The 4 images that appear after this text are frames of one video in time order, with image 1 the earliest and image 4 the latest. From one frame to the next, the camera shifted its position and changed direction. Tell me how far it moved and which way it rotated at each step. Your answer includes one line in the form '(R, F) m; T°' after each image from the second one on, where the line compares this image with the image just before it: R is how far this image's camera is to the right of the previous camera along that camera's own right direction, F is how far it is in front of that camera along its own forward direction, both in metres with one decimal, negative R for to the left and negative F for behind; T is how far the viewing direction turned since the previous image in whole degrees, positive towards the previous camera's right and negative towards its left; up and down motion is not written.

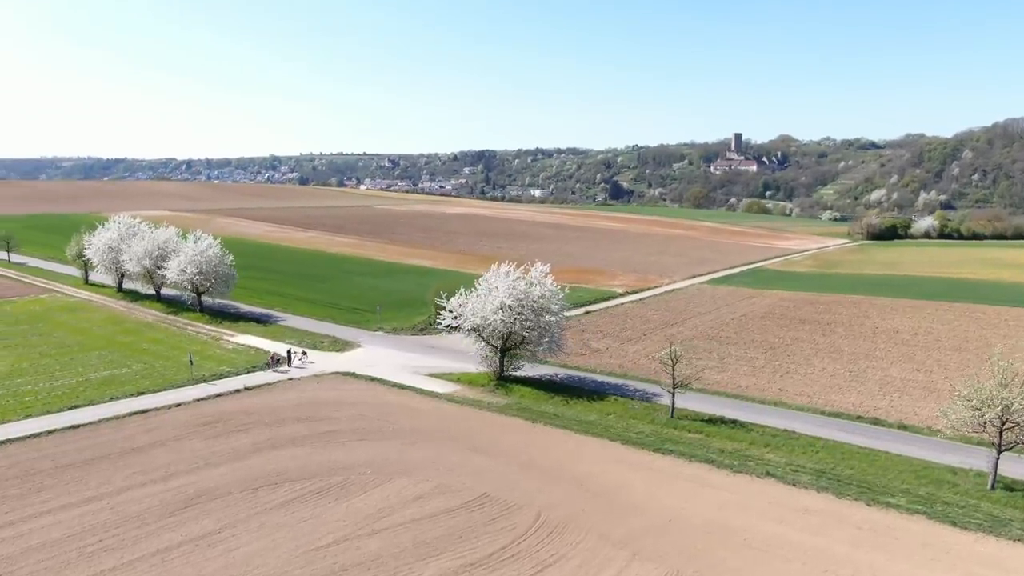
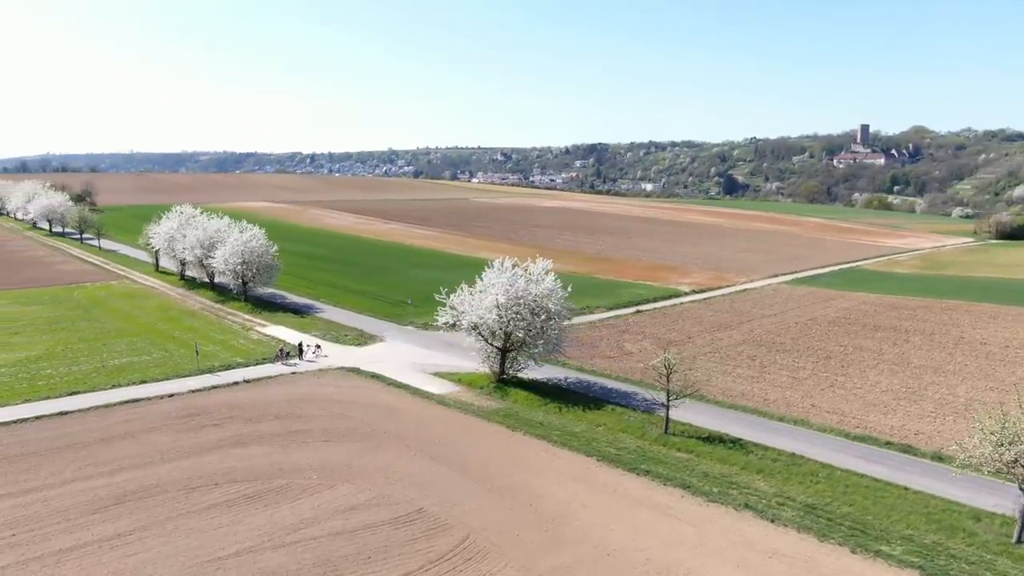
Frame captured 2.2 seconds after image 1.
(+4.1, +2.3) m; -8°
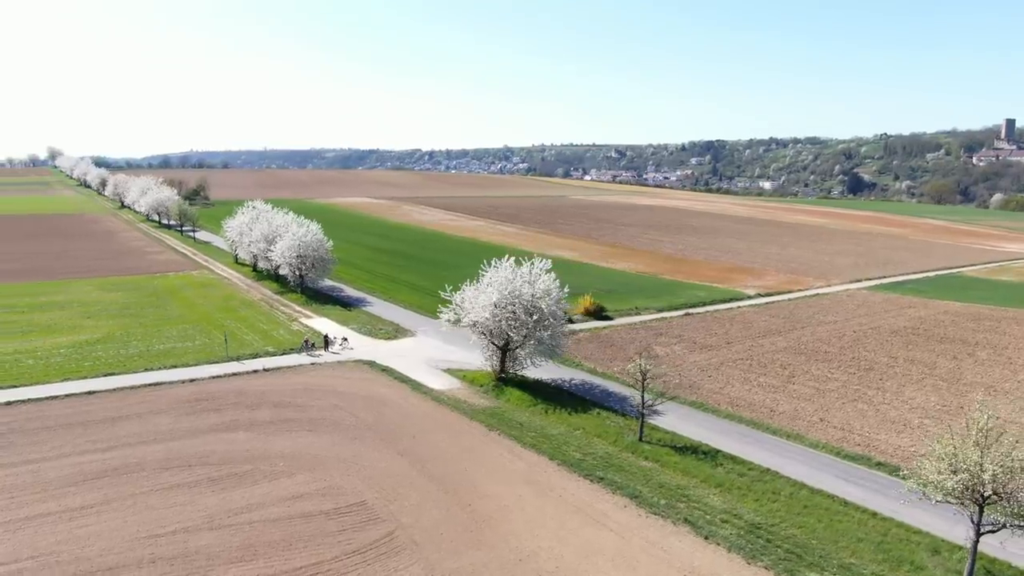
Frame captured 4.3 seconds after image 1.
(+4.2, +0.4) m; -8°
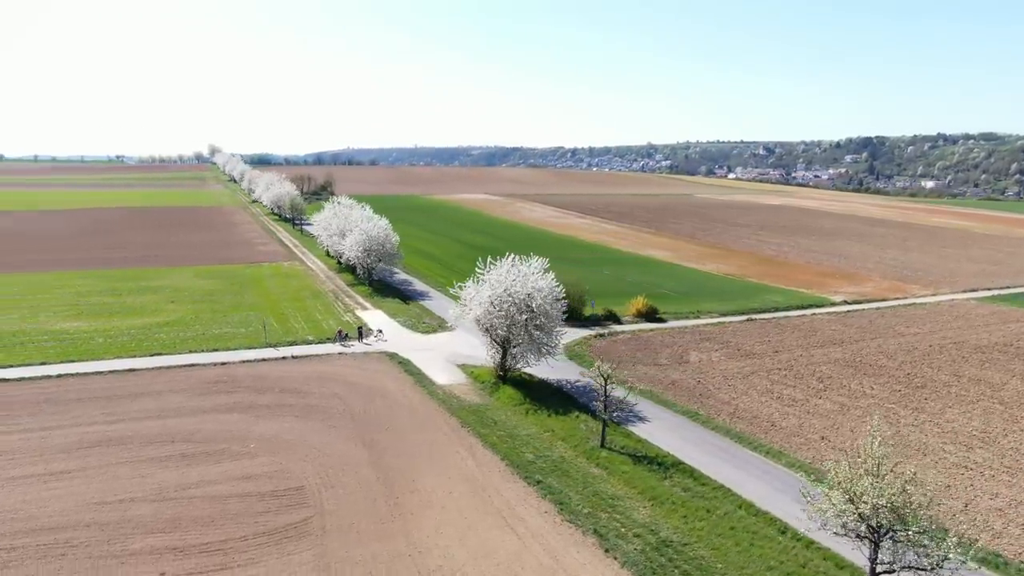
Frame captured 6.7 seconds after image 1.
(+5.2, +0.6) m; -10°
